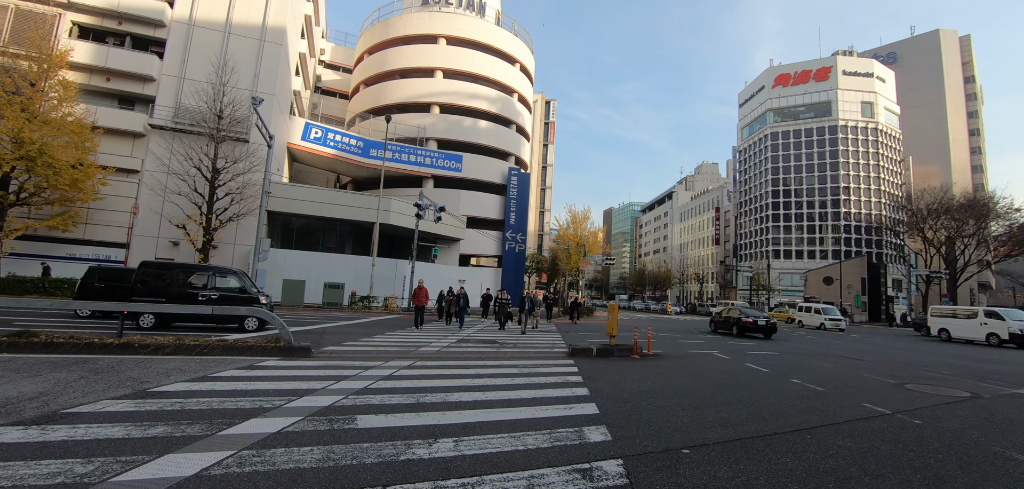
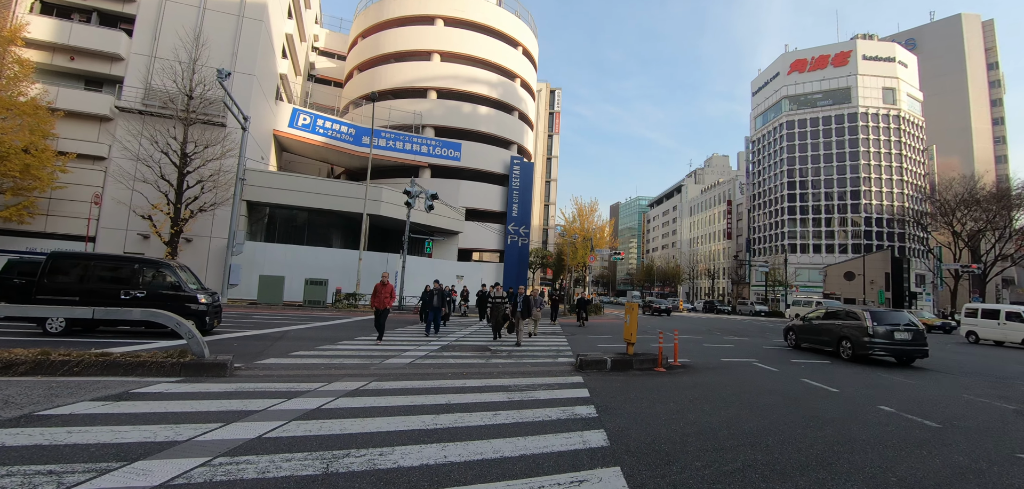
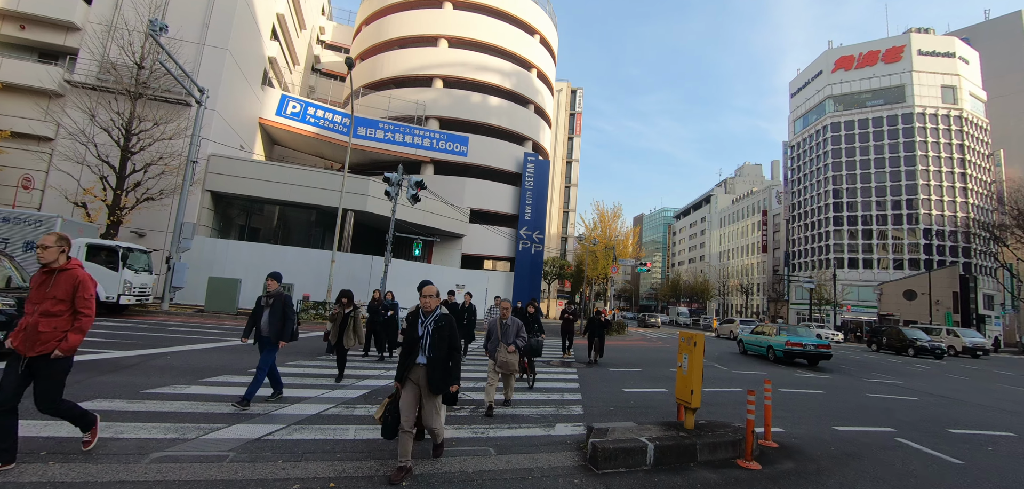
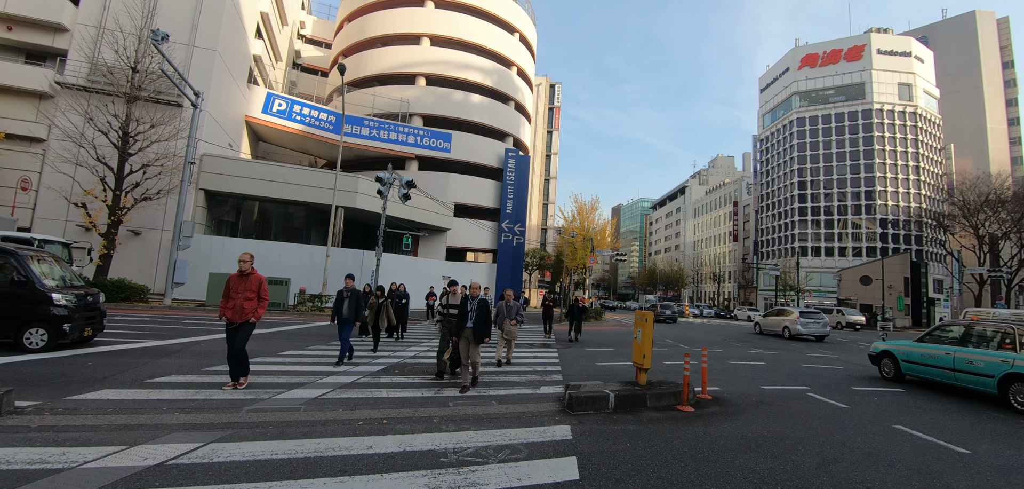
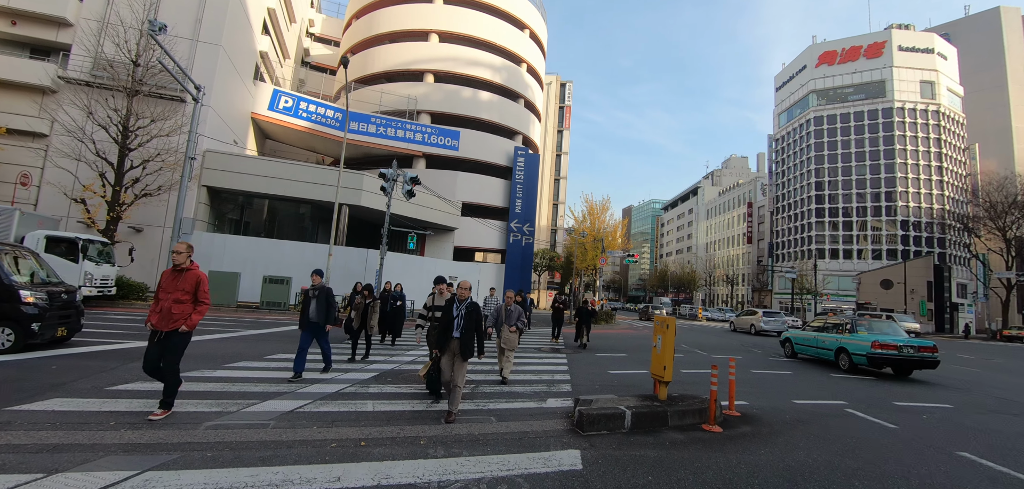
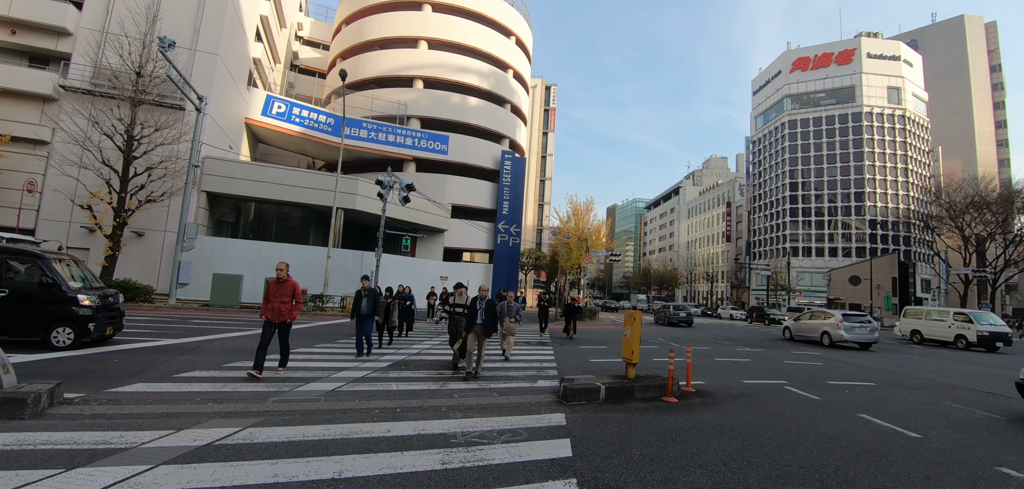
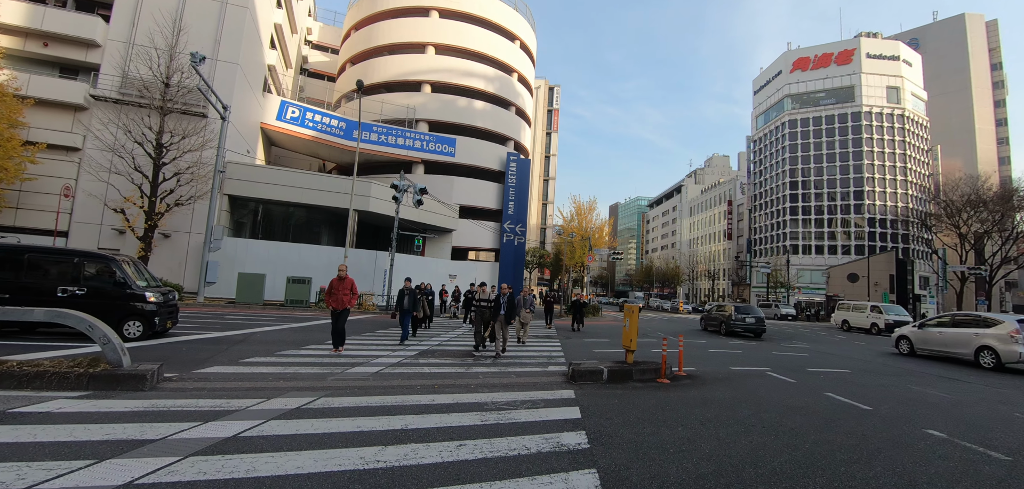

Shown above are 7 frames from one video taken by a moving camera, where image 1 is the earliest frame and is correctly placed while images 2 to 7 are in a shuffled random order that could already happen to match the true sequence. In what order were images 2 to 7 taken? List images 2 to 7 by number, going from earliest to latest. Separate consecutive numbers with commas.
2, 7, 6, 4, 5, 3
